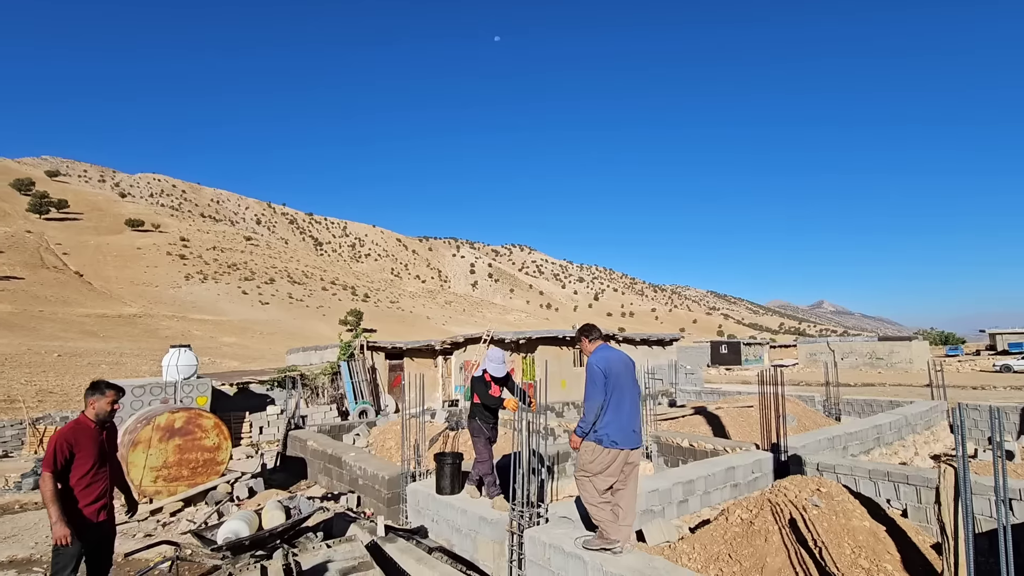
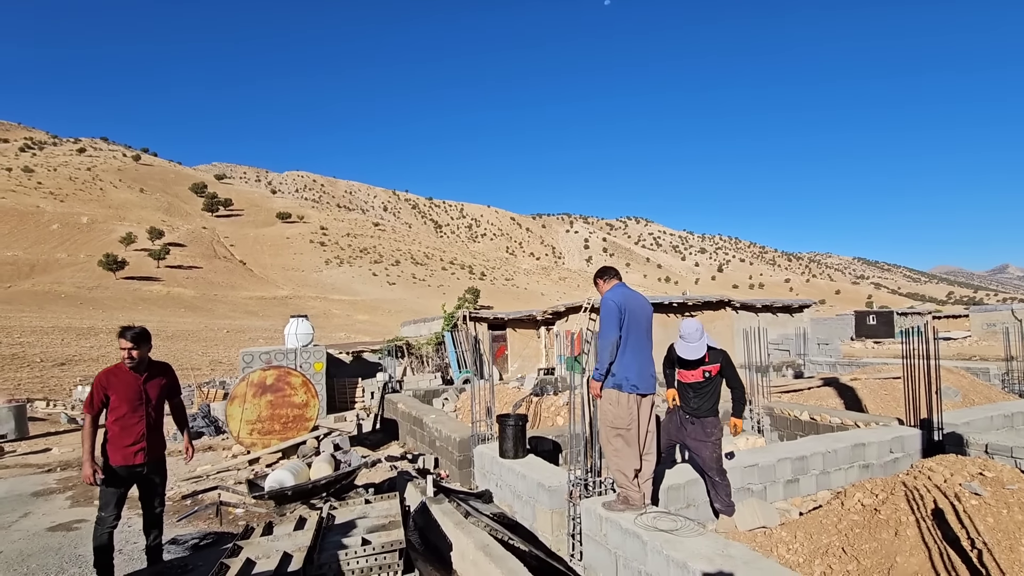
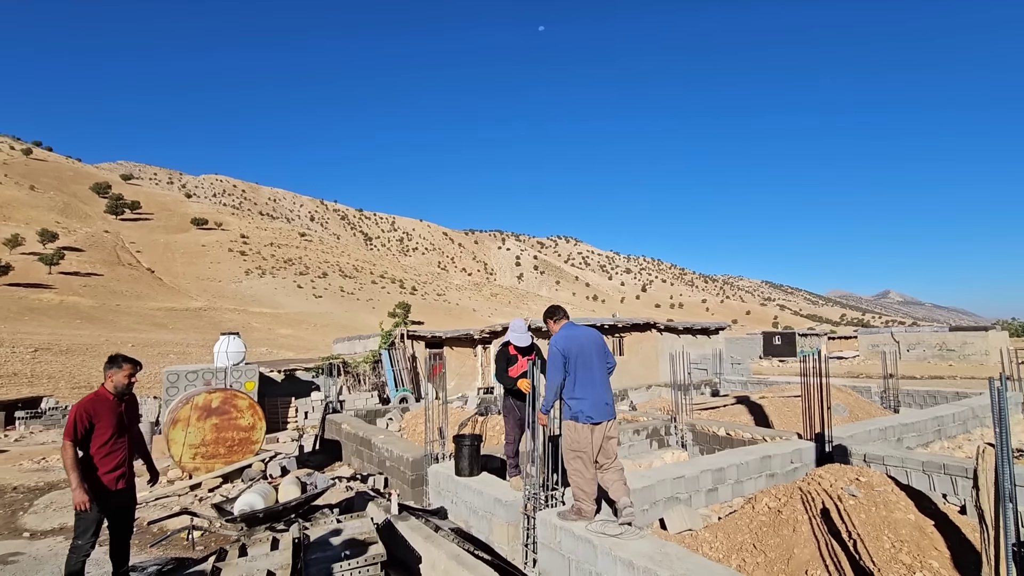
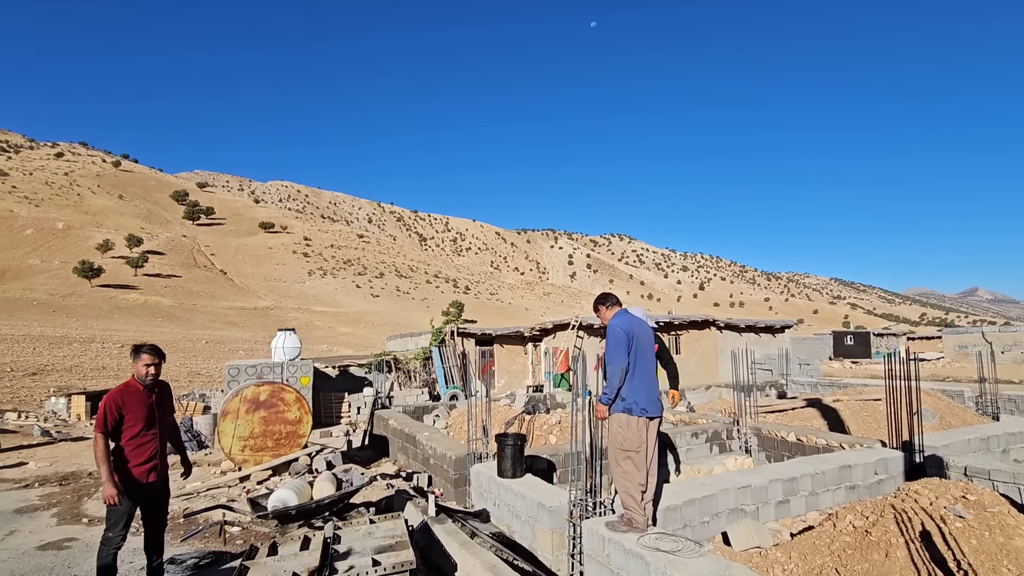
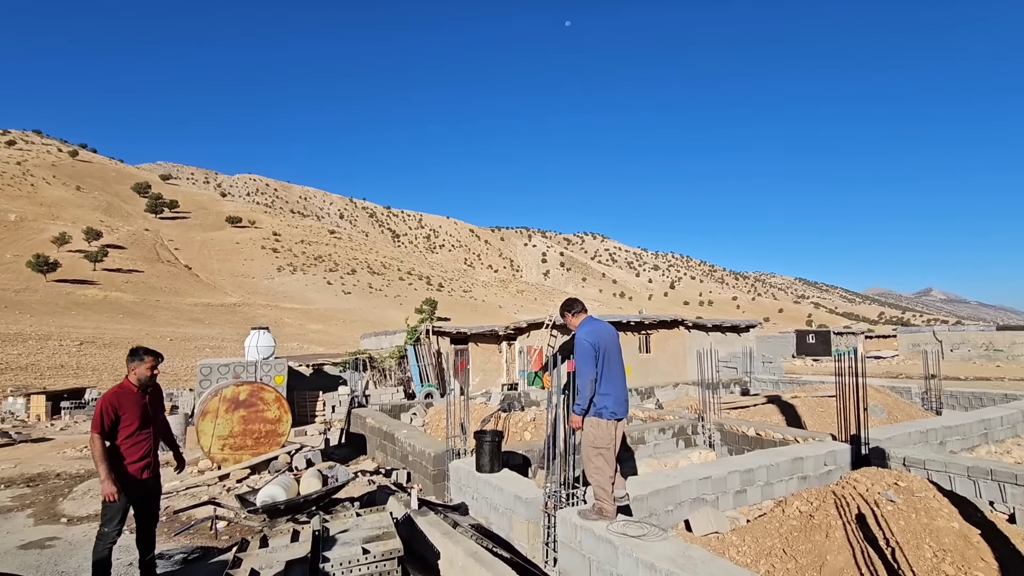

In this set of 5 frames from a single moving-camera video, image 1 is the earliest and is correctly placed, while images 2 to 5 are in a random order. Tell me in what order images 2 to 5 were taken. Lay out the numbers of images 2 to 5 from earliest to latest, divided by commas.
3, 5, 4, 2
